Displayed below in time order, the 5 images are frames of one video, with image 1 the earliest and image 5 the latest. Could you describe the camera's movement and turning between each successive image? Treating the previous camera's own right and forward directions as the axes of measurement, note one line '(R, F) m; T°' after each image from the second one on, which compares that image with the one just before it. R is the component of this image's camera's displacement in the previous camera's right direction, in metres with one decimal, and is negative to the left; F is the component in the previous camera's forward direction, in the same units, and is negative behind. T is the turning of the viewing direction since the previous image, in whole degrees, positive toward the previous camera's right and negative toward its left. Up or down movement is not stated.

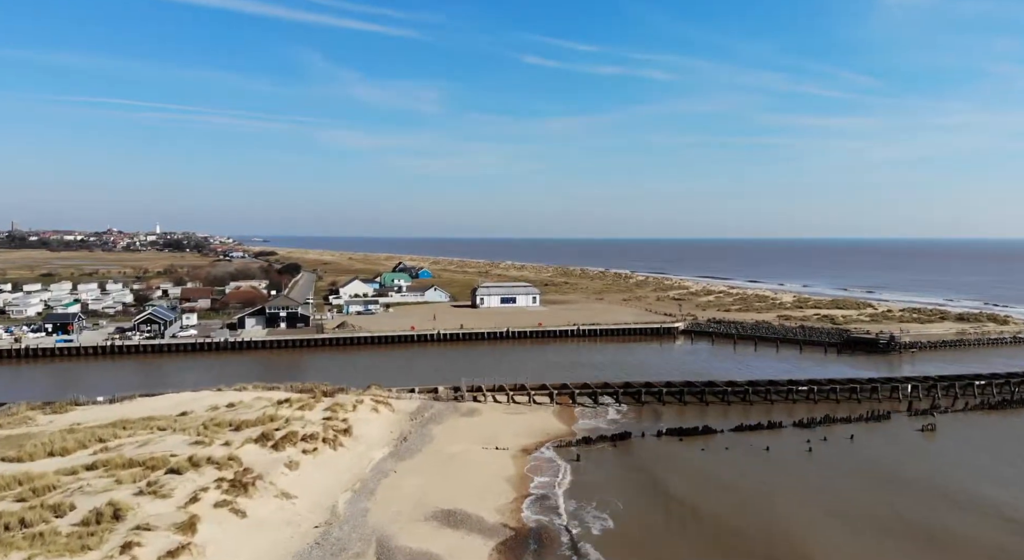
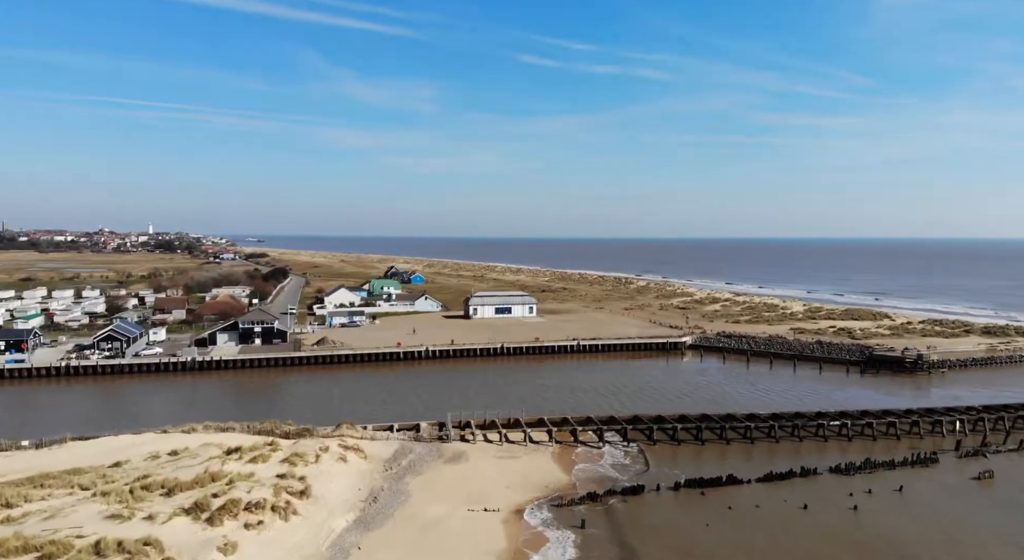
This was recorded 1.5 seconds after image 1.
(+0.1, +3.3) m; 0°
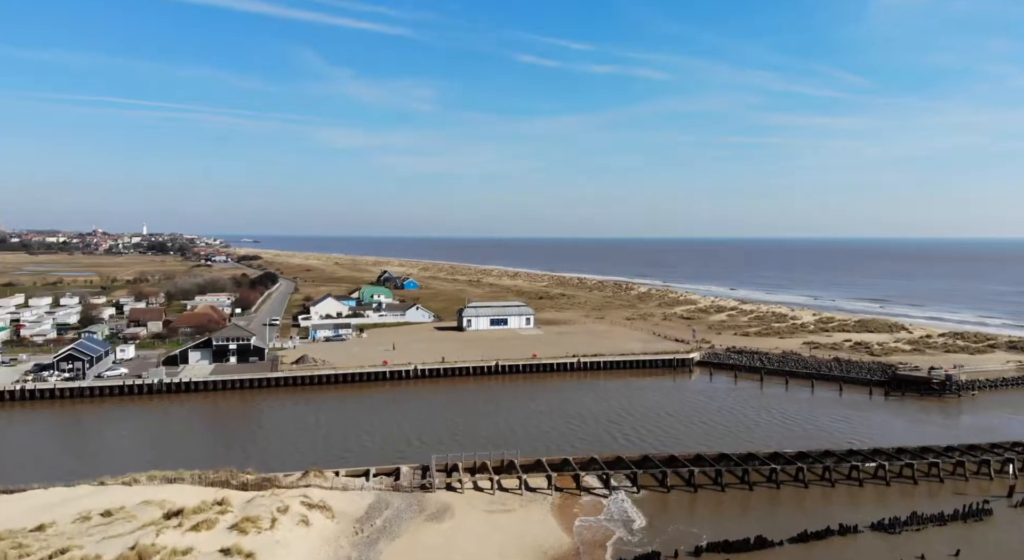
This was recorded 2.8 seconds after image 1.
(+0.1, +2.9) m; 0°
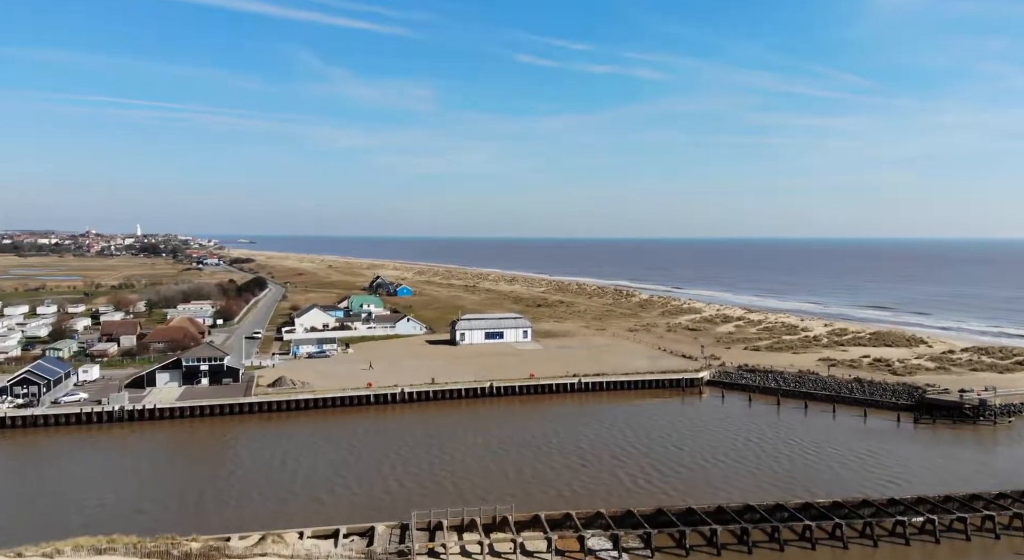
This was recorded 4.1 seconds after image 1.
(+0.1, +2.9) m; 0°
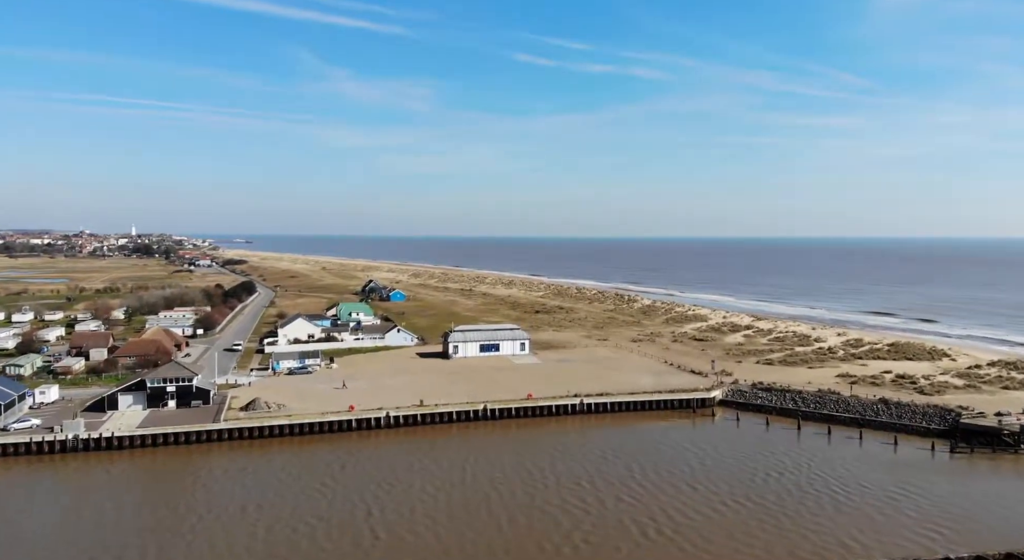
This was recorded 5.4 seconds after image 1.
(+0.1, +2.9) m; 0°
